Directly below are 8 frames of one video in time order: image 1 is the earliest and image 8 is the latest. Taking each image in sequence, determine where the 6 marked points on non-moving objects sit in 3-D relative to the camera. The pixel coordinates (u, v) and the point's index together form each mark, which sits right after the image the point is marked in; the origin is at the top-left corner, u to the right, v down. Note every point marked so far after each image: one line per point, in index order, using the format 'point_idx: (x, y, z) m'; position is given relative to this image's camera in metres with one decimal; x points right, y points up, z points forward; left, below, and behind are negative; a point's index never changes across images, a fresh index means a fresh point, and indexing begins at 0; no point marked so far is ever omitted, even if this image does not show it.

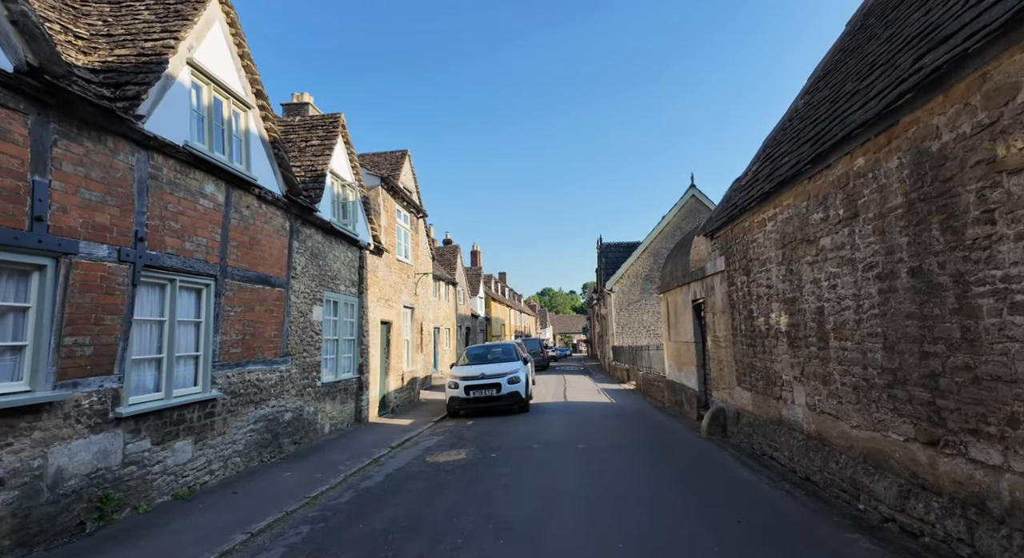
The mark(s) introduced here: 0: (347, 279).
0: (-3.3, 0.0, +10.3) m
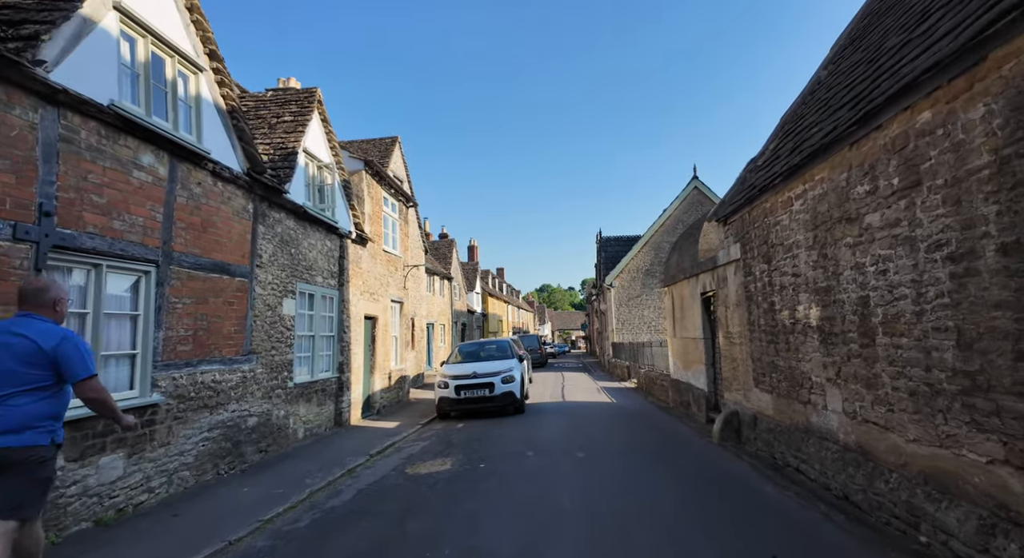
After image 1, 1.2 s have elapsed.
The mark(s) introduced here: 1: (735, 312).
0: (-3.5, +0.2, +9.4) m
1: (+3.5, -0.5, +8.1) m
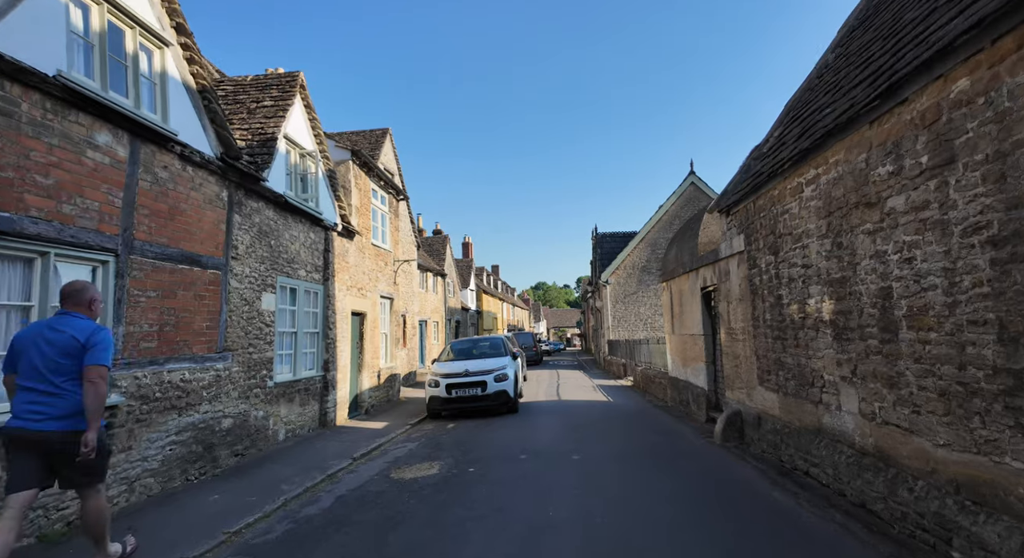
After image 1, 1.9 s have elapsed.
0: (-3.6, +0.3, +9.0) m
1: (+3.4, -0.4, +7.7) m
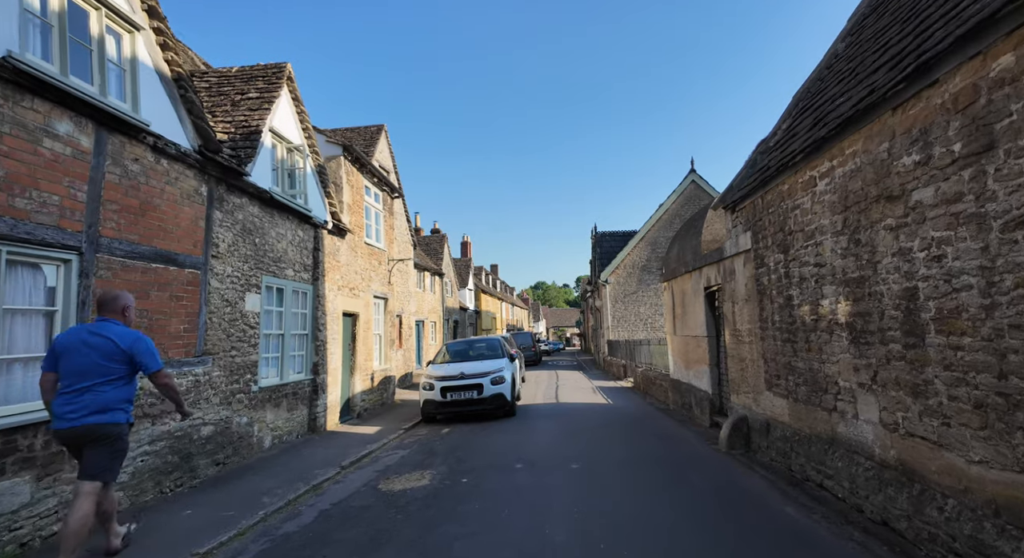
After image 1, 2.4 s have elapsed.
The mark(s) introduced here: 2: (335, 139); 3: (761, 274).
0: (-3.7, +0.3, +8.6) m
1: (+3.4, -0.4, +7.4) m
2: (-3.7, +2.9, +10.6) m
3: (+3.3, +0.1, +6.7) m
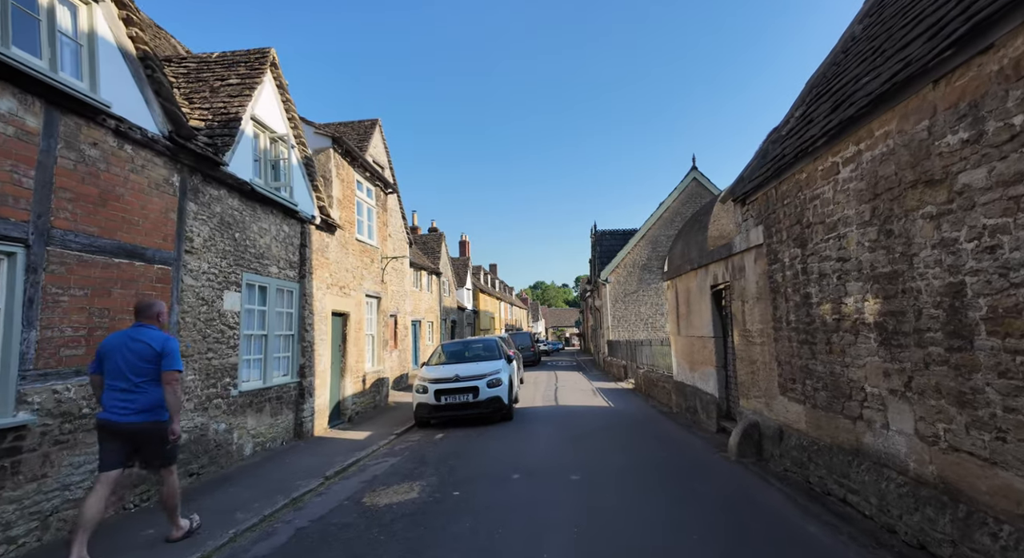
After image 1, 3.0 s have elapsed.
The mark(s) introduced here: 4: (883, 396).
0: (-3.7, +0.3, +8.2) m
1: (+3.3, -0.4, +7.0) m
2: (-3.7, +2.9, +10.1) m
3: (+3.2, +0.1, +6.3) m
4: (+3.1, -1.0, +4.3) m
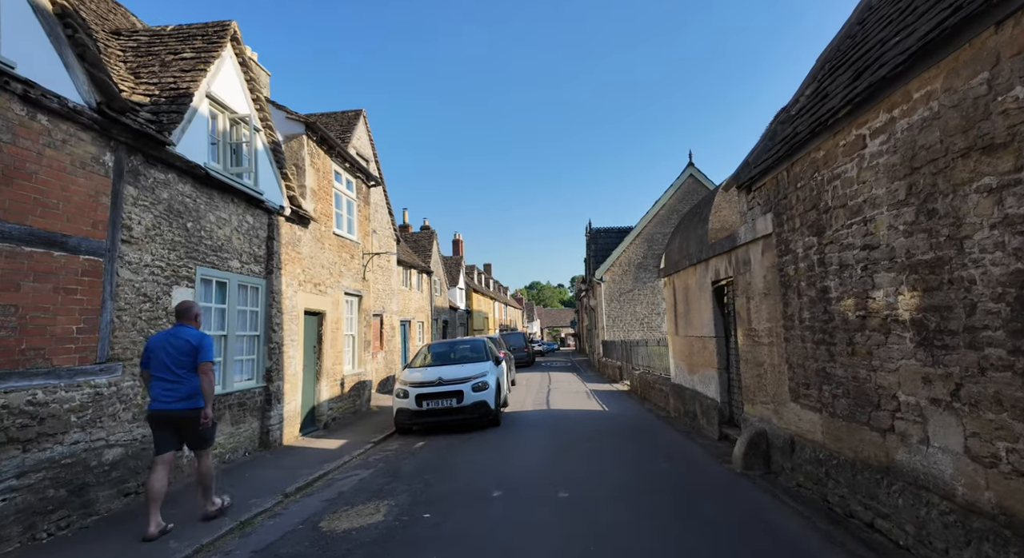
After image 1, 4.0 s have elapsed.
0: (-3.9, +0.4, +7.5) m
1: (+3.1, -0.3, +6.3) m
2: (-4.0, +3.0, +9.4) m
3: (+3.0, +0.2, +5.6) m
4: (+2.9, -0.9, +3.6) m
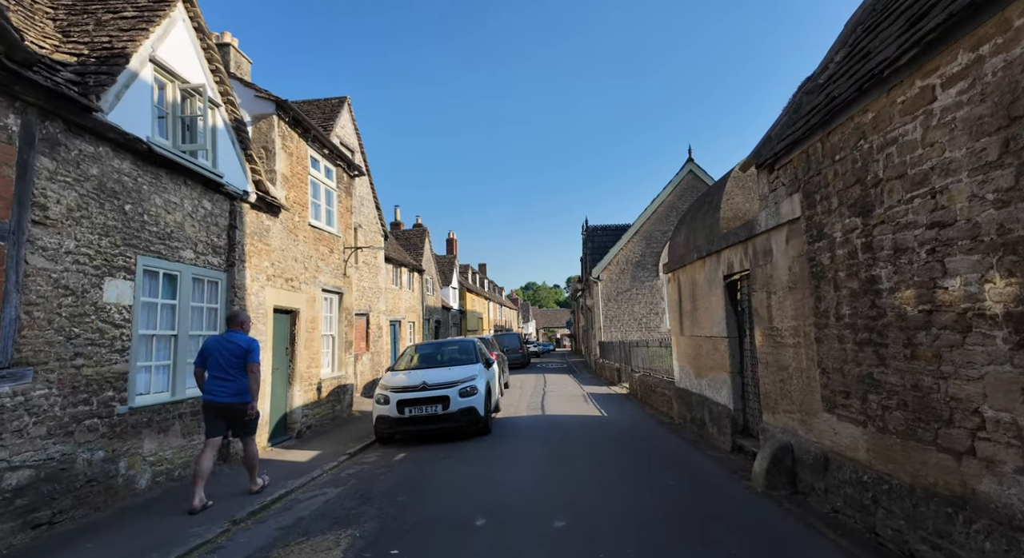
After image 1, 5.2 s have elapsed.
0: (-4.1, +0.5, +6.6) m
1: (+3.0, -0.2, +5.5) m
2: (-4.1, +3.1, +8.6) m
3: (+2.9, +0.3, +4.8) m
4: (+2.8, -0.8, +2.8) m
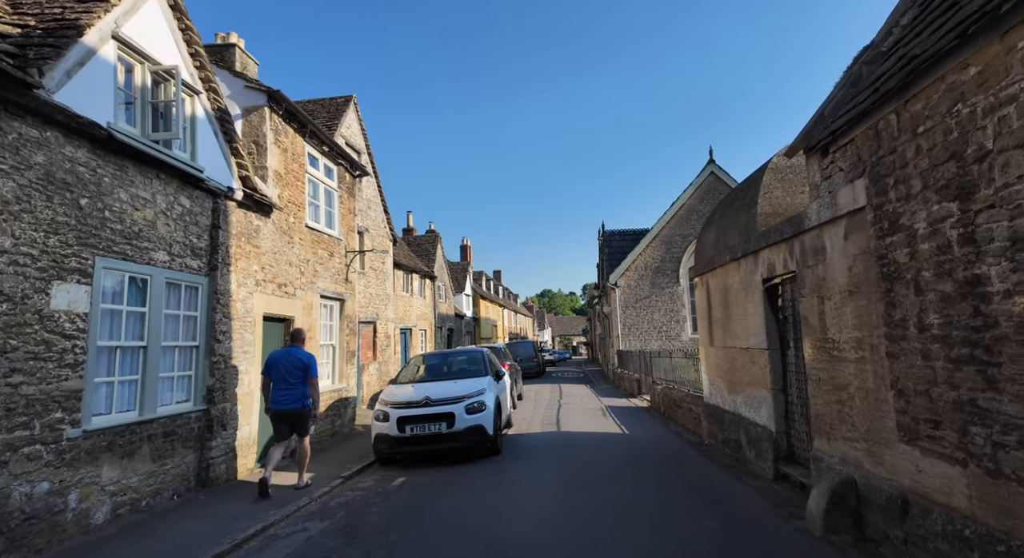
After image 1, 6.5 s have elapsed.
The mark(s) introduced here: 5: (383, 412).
0: (-3.9, +0.4, +6.0) m
1: (+3.0, -0.2, +4.6) m
2: (-3.9, +3.0, +7.9) m
3: (+2.9, +0.3, +4.0) m
4: (+2.8, -0.8, +1.9) m
5: (-2.1, -2.1, +8.2) m
